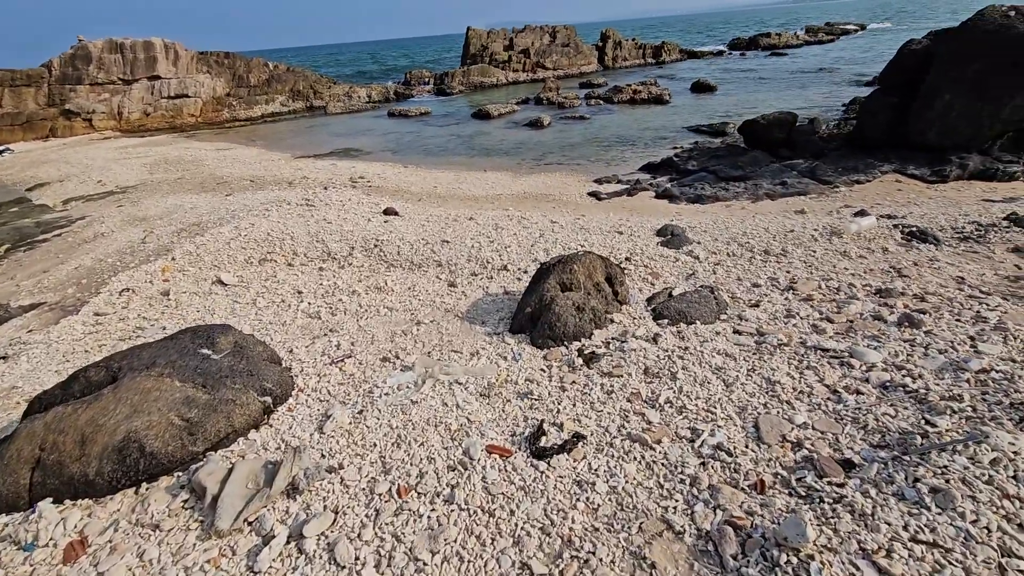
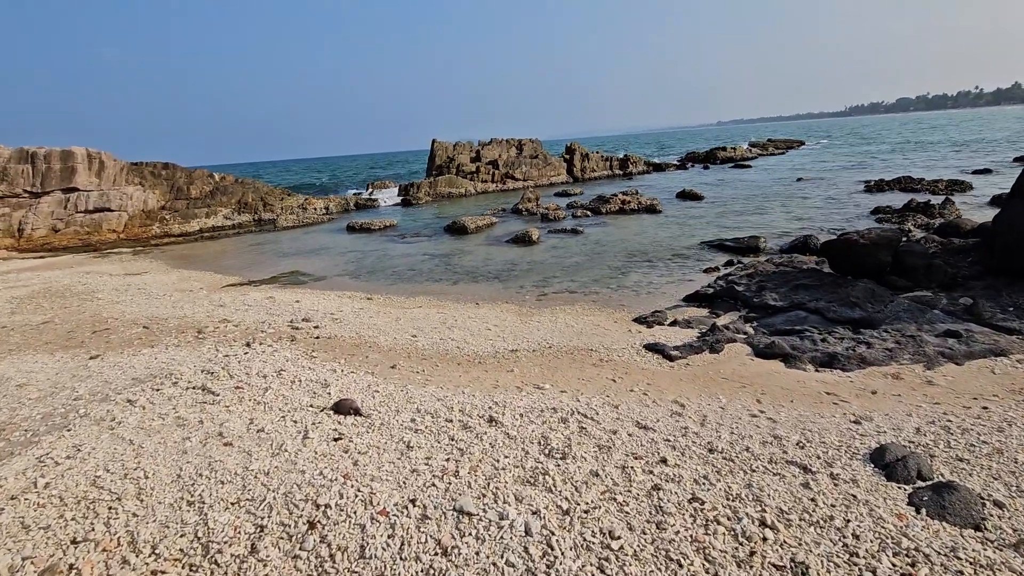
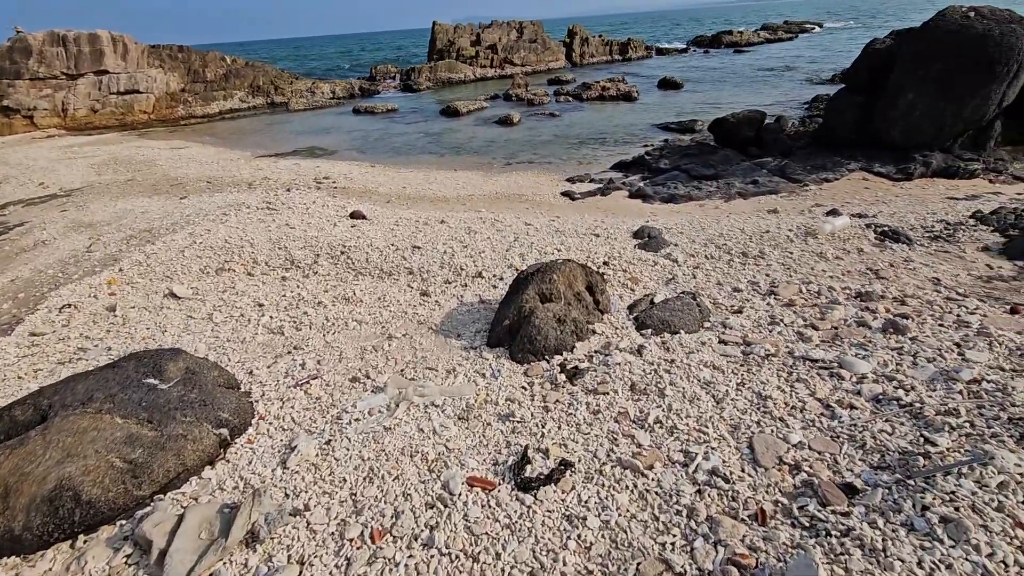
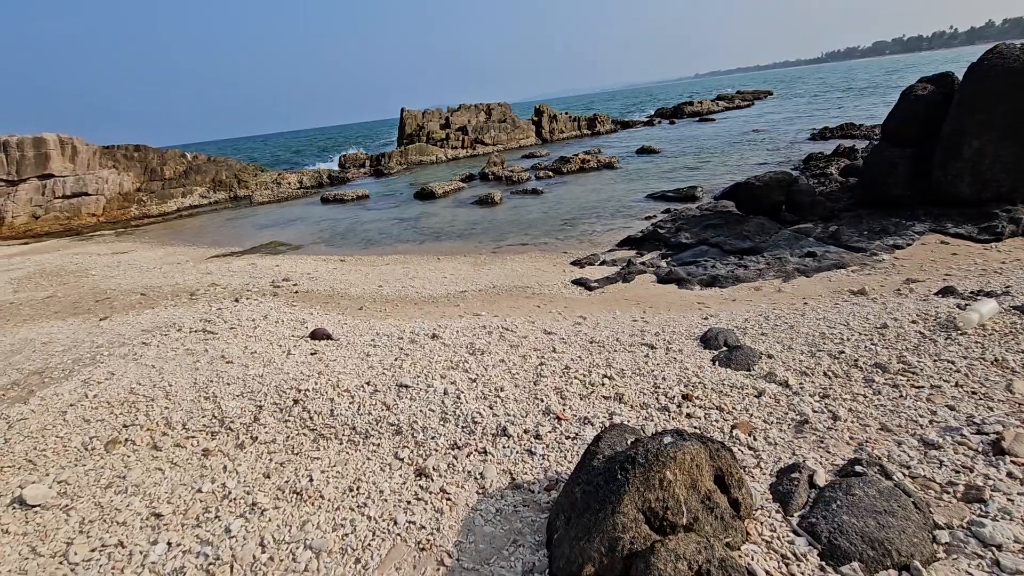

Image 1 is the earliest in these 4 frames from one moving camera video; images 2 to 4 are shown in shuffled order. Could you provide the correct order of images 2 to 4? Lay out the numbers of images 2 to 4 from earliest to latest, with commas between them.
3, 4, 2
